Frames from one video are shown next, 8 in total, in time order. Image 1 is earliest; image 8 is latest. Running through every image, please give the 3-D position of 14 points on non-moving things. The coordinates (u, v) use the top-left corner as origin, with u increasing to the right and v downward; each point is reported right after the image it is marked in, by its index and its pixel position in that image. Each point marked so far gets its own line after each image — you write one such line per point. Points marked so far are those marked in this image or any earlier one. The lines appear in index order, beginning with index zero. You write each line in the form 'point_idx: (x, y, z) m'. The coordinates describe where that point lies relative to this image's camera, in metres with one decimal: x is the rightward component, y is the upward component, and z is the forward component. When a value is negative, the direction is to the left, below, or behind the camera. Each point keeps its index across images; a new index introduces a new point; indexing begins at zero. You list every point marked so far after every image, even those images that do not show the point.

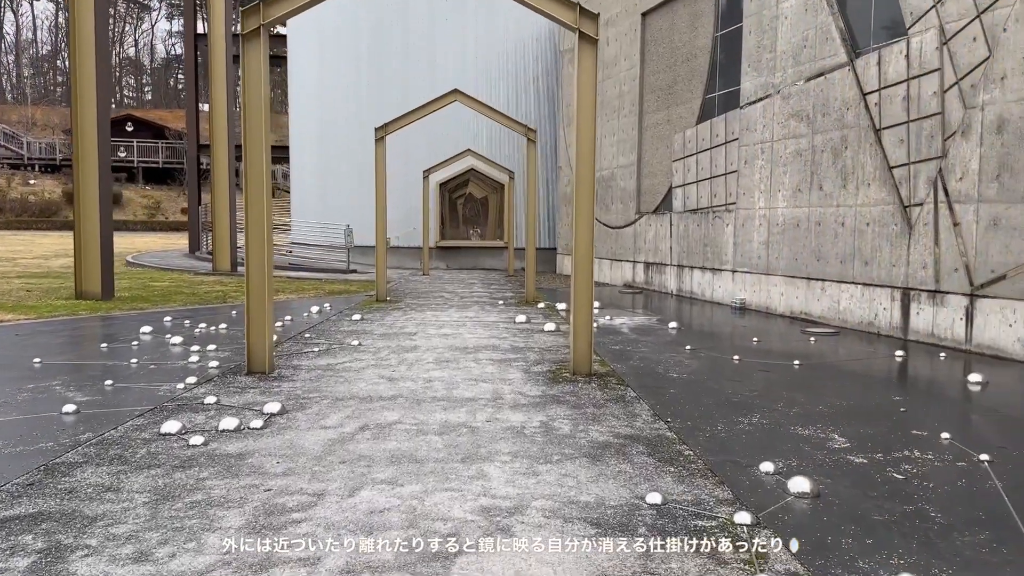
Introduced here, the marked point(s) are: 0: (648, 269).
0: (+2.6, +0.4, +14.8) m
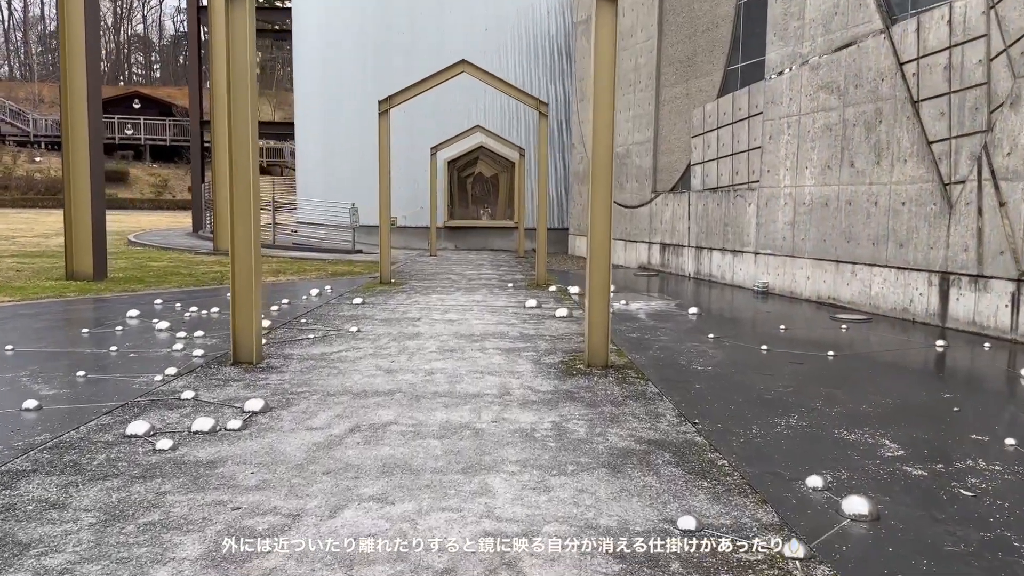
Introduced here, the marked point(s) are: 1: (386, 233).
0: (+2.8, +0.7, +14.2) m
1: (-1.9, +0.8, +11.4) m
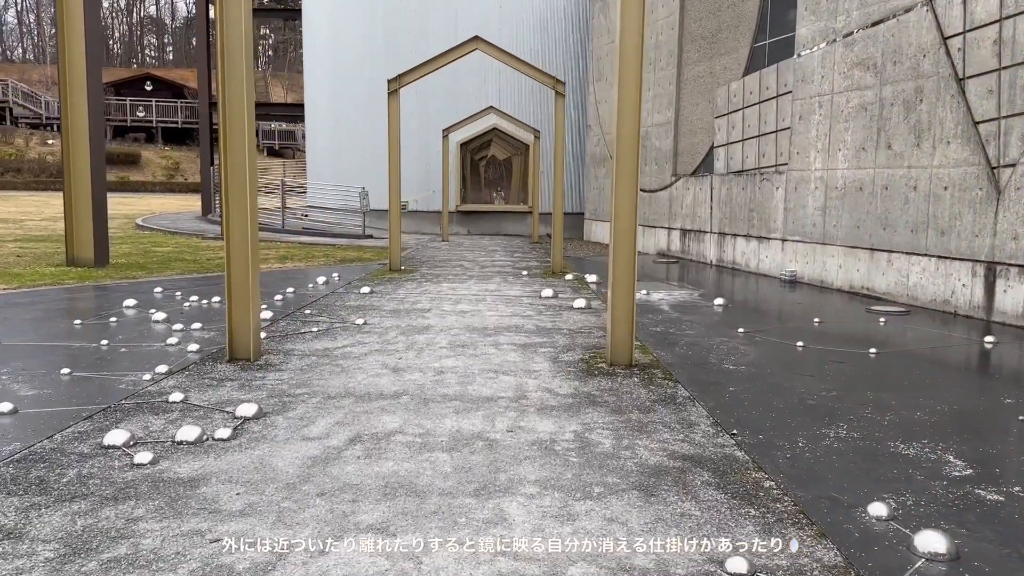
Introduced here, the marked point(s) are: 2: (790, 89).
0: (+3.0, +0.9, +13.7) m
1: (-1.6, +1.0, +11.0) m
2: (+3.8, +2.8, +10.7) m
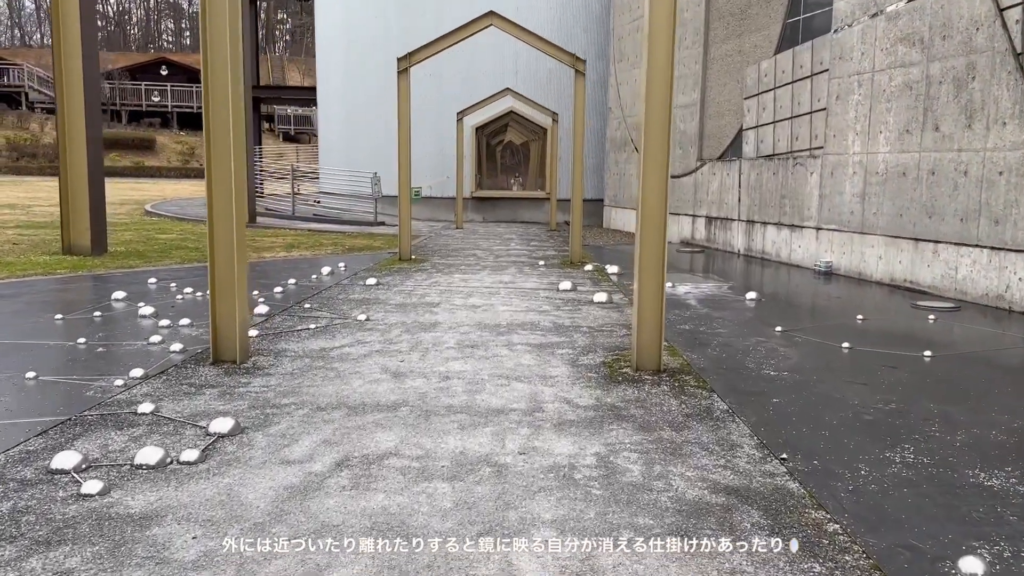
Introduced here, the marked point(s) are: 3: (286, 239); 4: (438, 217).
0: (+3.3, +1.1, +13.0) m
1: (-1.4, +1.1, +10.4) m
2: (+4.1, +2.9, +10.0) m
3: (-3.8, +0.8, +13.0) m
4: (-2.0, +1.8, +20.0) m
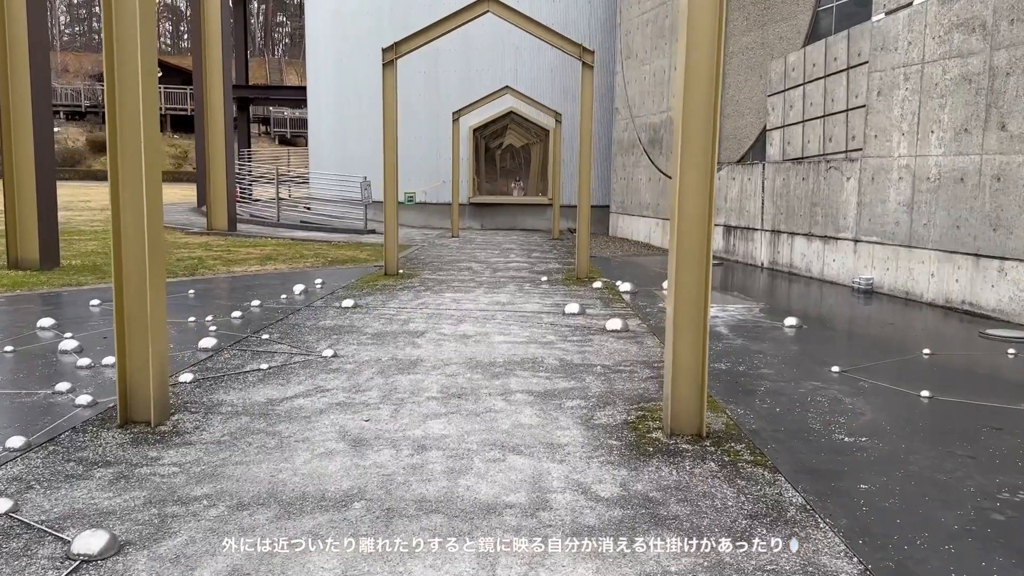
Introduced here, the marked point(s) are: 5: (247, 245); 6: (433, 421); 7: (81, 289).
0: (+3.3, +0.8, +11.9) m
1: (-1.4, +0.9, +9.3) m
2: (+4.0, +2.6, +8.9) m
3: (-3.8, +0.6, +11.9) m
4: (-2.0, +1.5, +18.9) m
5: (-4.3, +0.7, +12.6) m
6: (-0.4, -0.7, +4.0) m
7: (-4.6, 0.0, +8.4) m
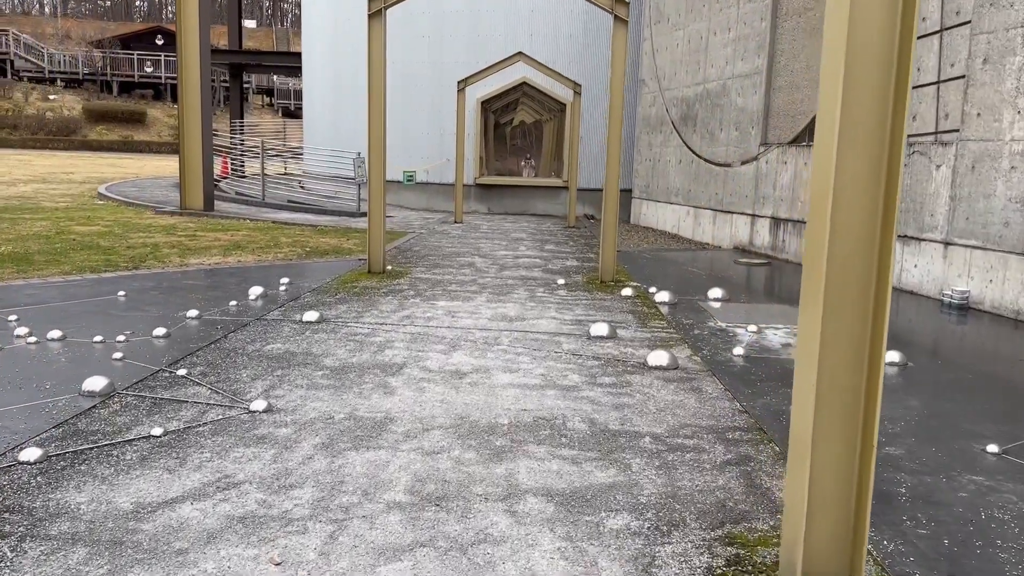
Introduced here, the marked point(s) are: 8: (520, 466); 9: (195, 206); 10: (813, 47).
0: (+3.4, +0.8, +10.2) m
1: (-1.3, +0.9, +7.7) m
2: (+4.2, +2.5, +7.1) m
3: (-3.7, +0.7, +10.3) m
4: (-1.7, +1.8, +17.2) m
5: (-4.1, +0.8, +11.0) m
6: (-0.4, -0.9, +2.5) m
7: (-4.6, 0.0, +6.8) m
8: (0.0, -0.7, +3.2) m
9: (-5.6, +1.4, +13.6) m
10: (+3.7, +3.1, +9.9) m
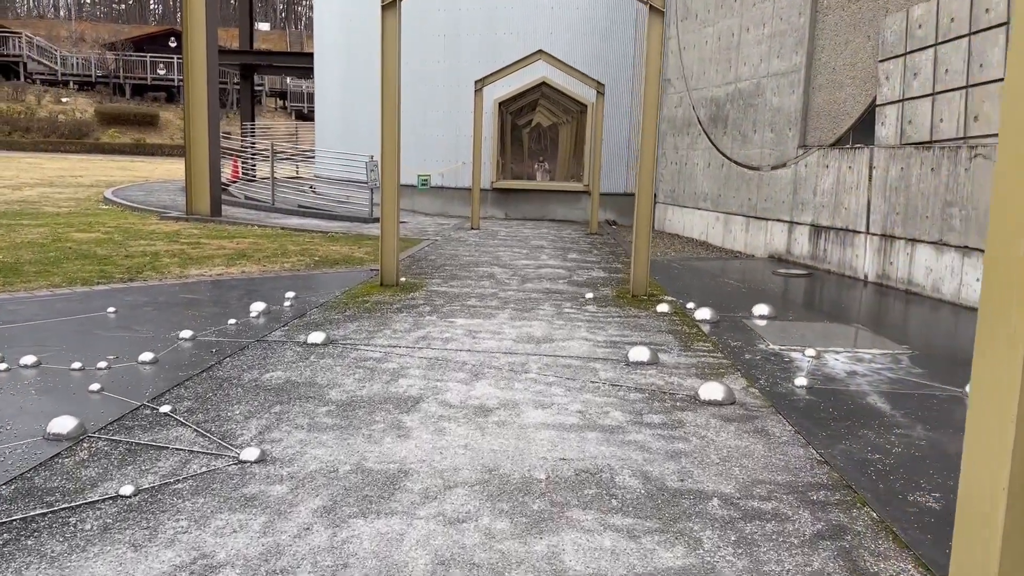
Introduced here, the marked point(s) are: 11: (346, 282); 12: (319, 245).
0: (+3.7, +0.7, +9.5) m
1: (-1.1, +0.8, +7.1) m
2: (+4.4, +2.4, +6.5) m
3: (-3.4, +0.6, +9.7) m
4: (-1.4, +1.7, +16.7) m
5: (-3.9, +0.7, +10.4) m
6: (-0.2, -1.0, +1.9) m
7: (-4.4, -0.1, +6.3) m
8: (+0.2, -0.8, +2.6) m
9: (-5.2, +1.3, +13.1) m
10: (+3.9, +2.9, +9.2) m
11: (-1.6, +0.1, +7.5) m
12: (-2.5, +0.6, +10.0) m
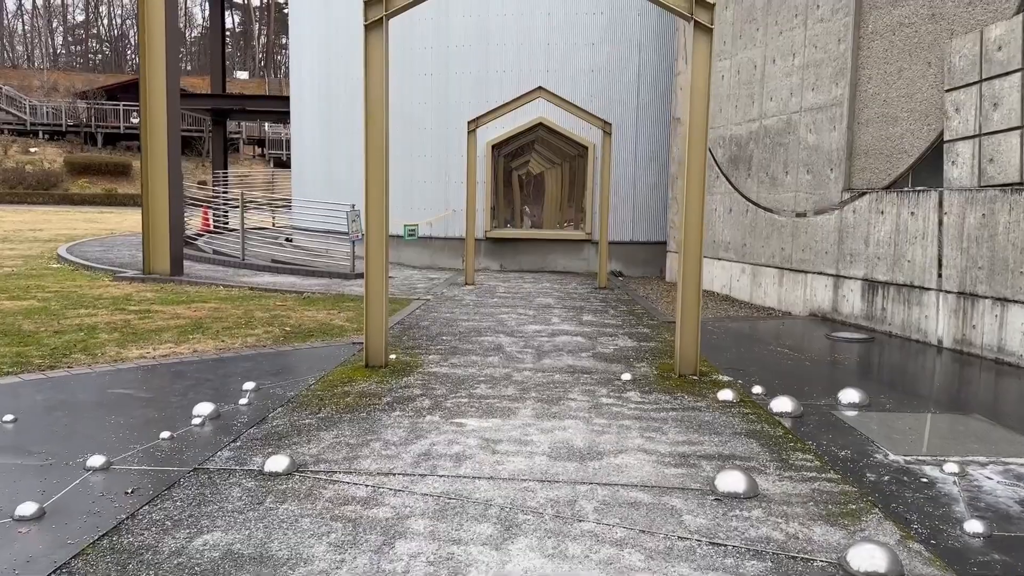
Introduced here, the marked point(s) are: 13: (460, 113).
0: (+3.8, 0.0, +8.3) m
1: (-1.0, +0.1, +5.7) m
2: (+4.5, +1.9, +5.3) m
3: (-3.3, -0.2, +8.3) m
4: (-1.5, +0.5, +15.3) m
5: (-3.8, -0.1, +9.0) m
6: (0.0, -1.3, +0.4) m
7: (-4.2, -0.7, +4.8) m
8: (+0.4, -1.2, +1.2) m
9: (-5.3, +0.3, +11.6) m
10: (+4.0, +2.3, +8.1) m
11: (-1.5, -0.6, +6.1) m
12: (-2.4, -0.2, +8.6) m
13: (-1.0, +3.4, +14.9) m
